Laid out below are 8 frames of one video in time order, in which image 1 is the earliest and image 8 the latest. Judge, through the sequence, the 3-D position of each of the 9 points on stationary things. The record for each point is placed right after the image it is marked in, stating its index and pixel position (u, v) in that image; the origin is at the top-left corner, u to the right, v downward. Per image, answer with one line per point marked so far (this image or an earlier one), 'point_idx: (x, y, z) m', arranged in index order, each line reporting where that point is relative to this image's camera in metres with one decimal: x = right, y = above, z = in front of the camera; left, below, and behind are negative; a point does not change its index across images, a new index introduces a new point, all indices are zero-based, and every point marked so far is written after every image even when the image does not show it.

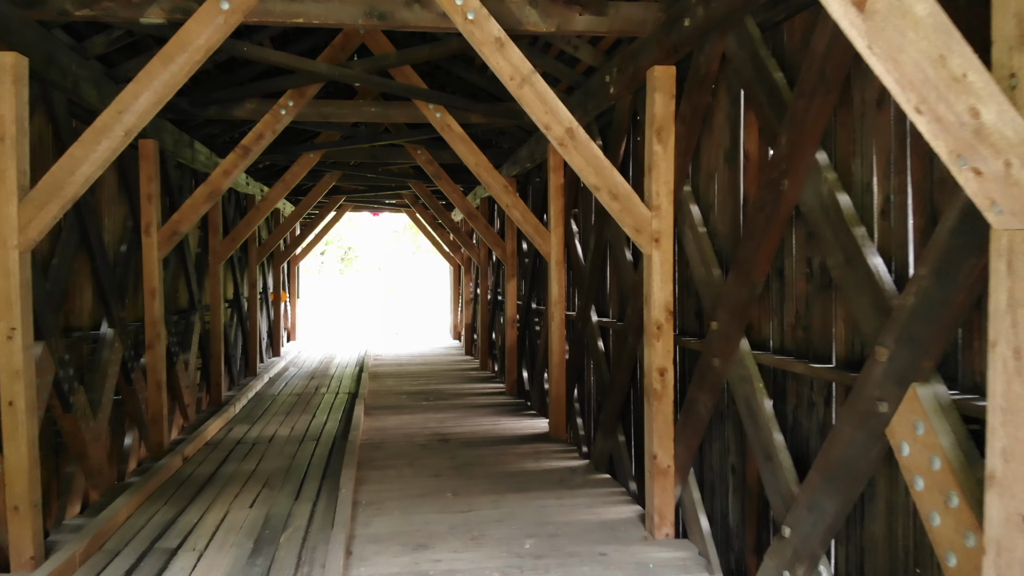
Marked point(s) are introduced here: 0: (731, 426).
0: (+0.7, -0.4, +2.8) m
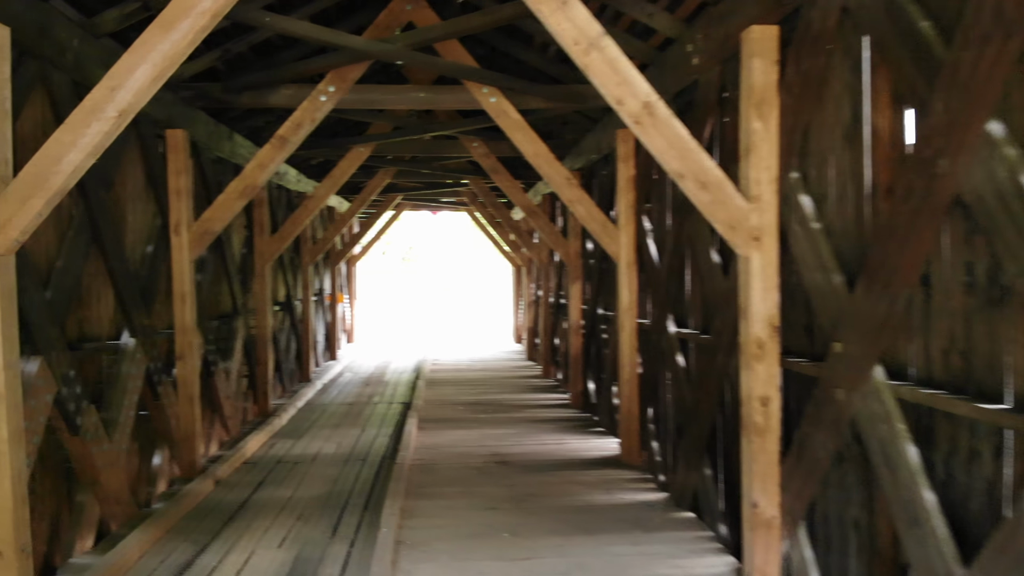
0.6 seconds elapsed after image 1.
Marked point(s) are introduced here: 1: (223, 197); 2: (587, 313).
0: (+0.9, -0.5, +2.3) m
1: (-1.3, +0.4, +4.0) m
2: (+0.5, -0.2, +5.6) m
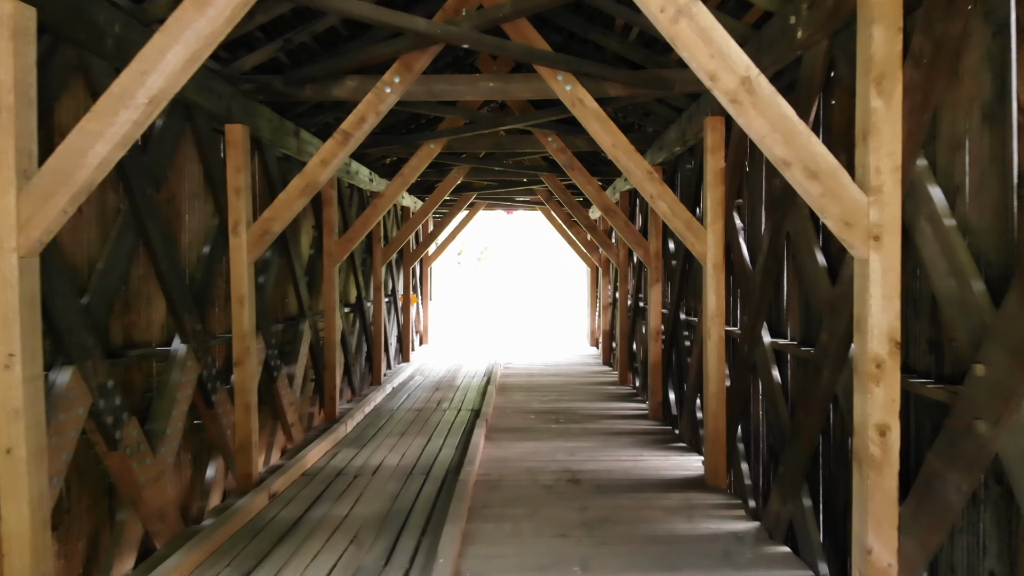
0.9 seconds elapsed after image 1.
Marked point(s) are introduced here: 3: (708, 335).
0: (+1.0, -0.5, +1.9) m
1: (-0.9, +0.4, +3.8) m
2: (+0.9, -0.2, +5.3) m
3: (+0.8, -0.2, +3.8) m
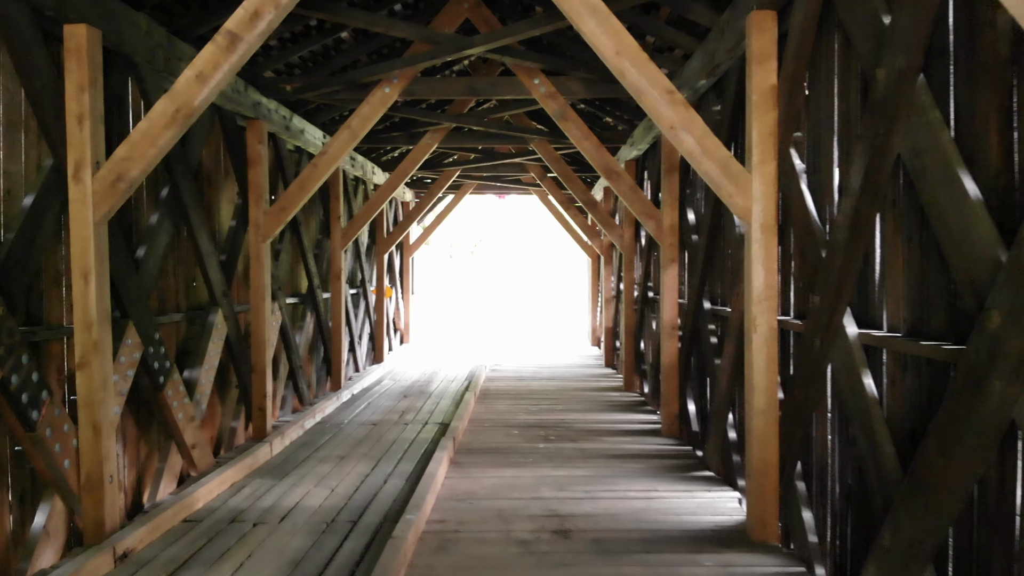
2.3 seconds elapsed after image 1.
0: (+0.9, -0.4, +0.7) m
1: (-1.1, +0.5, +2.6) m
2: (+0.8, -0.1, +4.1) m
3: (+0.7, -0.1, +2.6) m
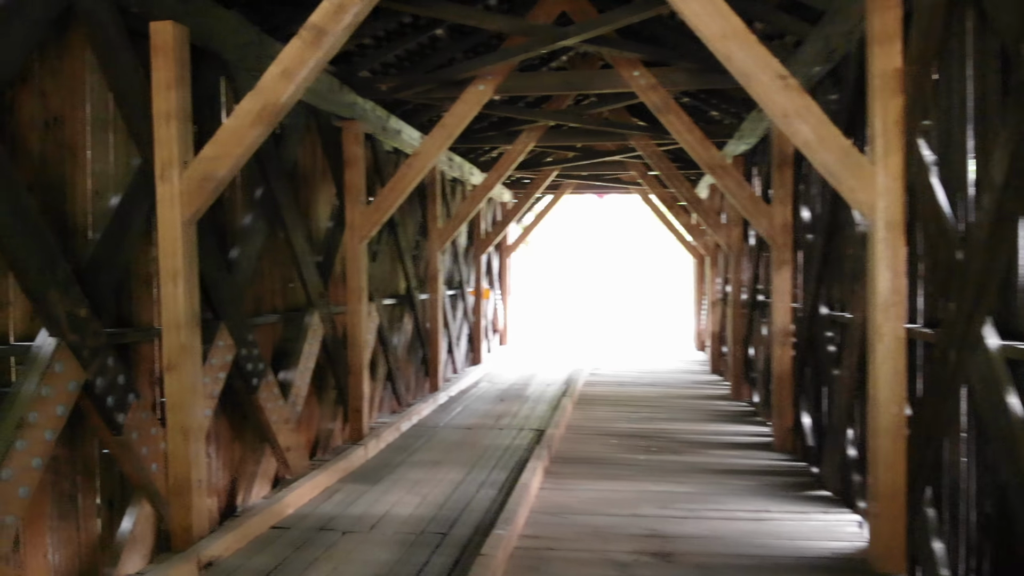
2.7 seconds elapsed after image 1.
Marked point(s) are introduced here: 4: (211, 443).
0: (+0.9, -0.4, +0.5) m
1: (-0.8, +0.5, +2.6) m
2: (+1.2, -0.1, +3.9) m
3: (+1.0, -0.1, +2.4) m
4: (-1.0, -0.5, +3.1) m
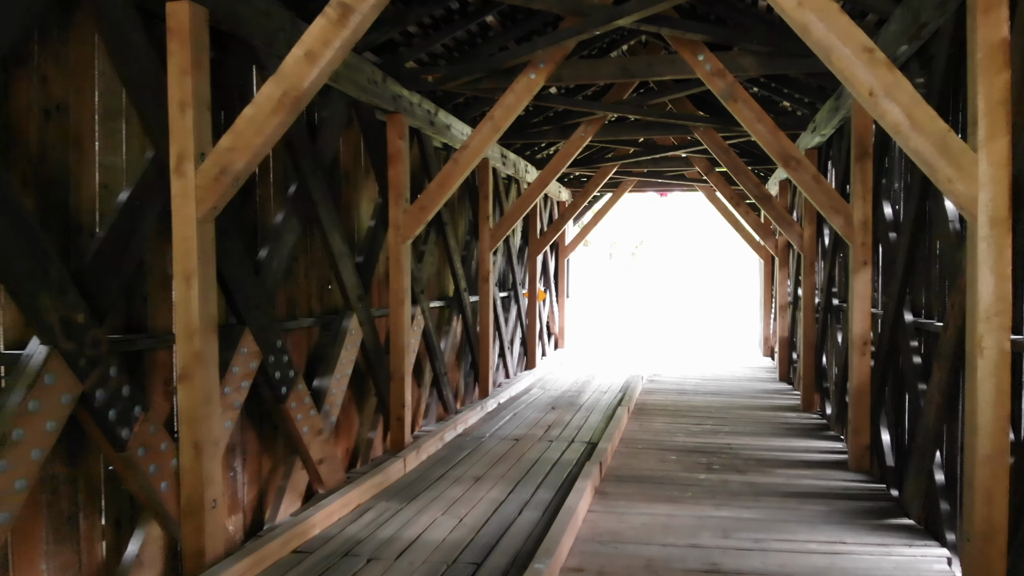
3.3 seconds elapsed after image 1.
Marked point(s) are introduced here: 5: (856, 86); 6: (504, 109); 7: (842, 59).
0: (+0.9, -0.4, +0.1) m
1: (-0.7, +0.5, +2.4) m
2: (+1.4, -0.1, +3.5) m
3: (+1.0, -0.1, +2.0) m
4: (-0.9, -0.5, +2.9) m
5: (+0.8, +0.5, +2.1) m
6: (0.0, +0.8, +3.8) m
7: (+0.8, +0.5, +2.1) m
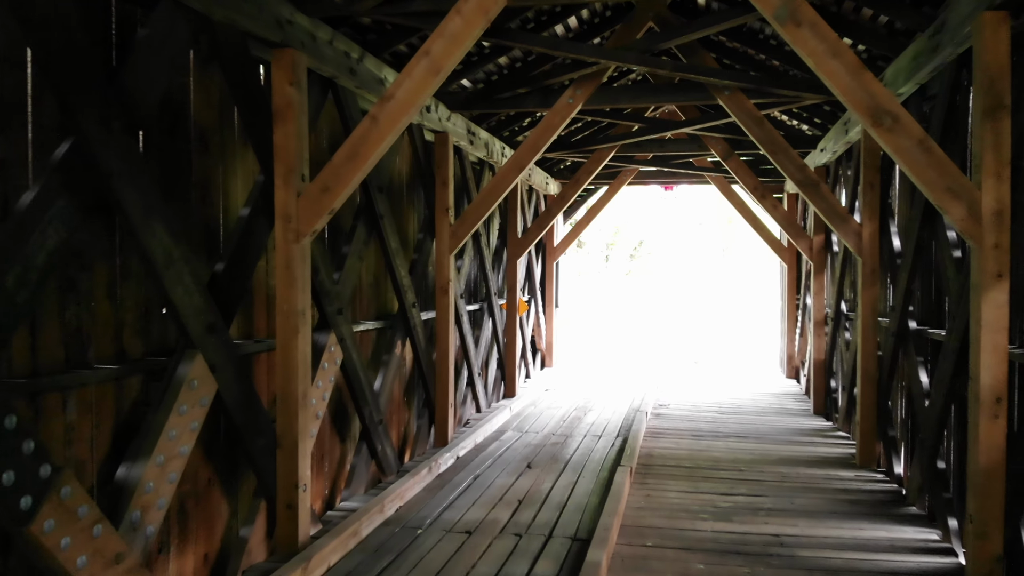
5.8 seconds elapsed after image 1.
0: (+0.7, -0.5, -1.2) m
1: (-0.8, +0.4, +1.1) m
2: (+1.3, -0.2, +2.2) m
3: (+0.9, -0.2, +0.7) m
4: (-1.0, -0.6, +1.6) m
5: (+0.6, +0.4, +0.8) m
6: (-0.2, +0.7, +2.5) m
7: (+0.6, +0.5, +0.8) m
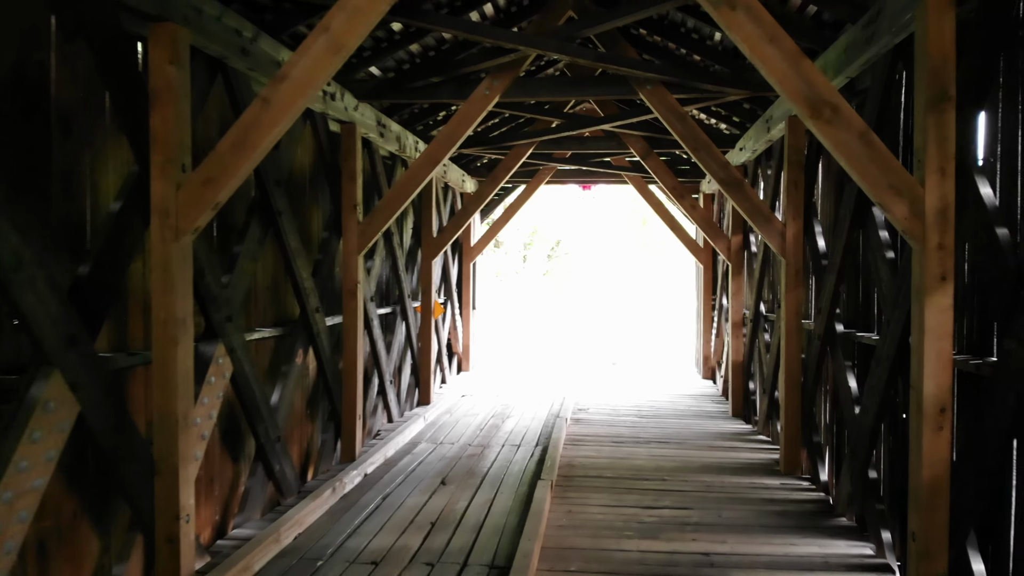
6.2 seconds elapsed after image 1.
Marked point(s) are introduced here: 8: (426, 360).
0: (+0.8, -0.5, -1.3) m
1: (-0.9, +0.4, +0.7) m
2: (+1.1, -0.2, +2.1) m
3: (+0.8, -0.2, +0.6) m
4: (-1.2, -0.6, +1.3) m
5: (+0.6, +0.4, +0.6) m
6: (-0.4, +0.7, +2.3) m
7: (+0.5, +0.4, +0.6) m
8: (-0.5, -0.4, +5.6) m
